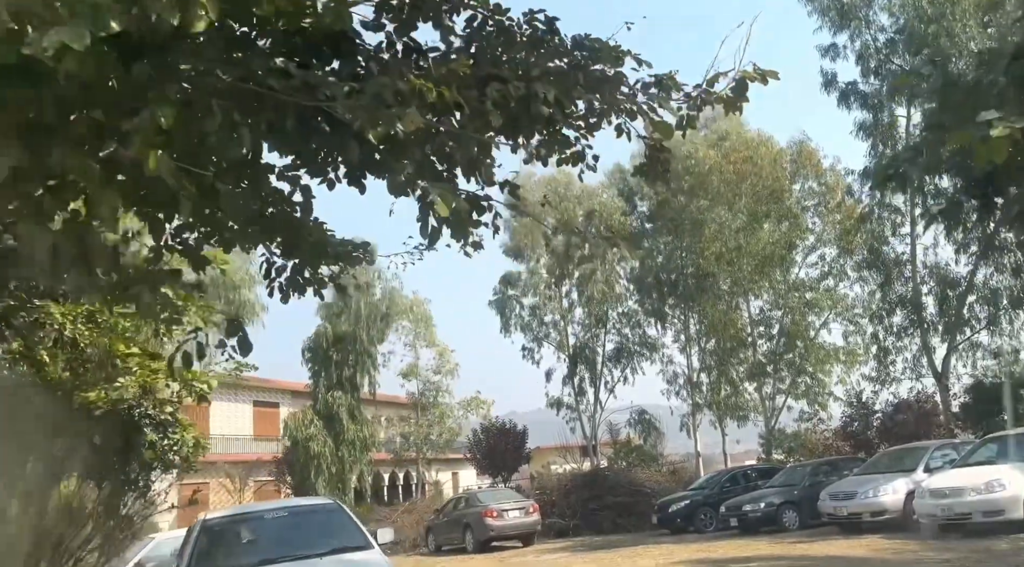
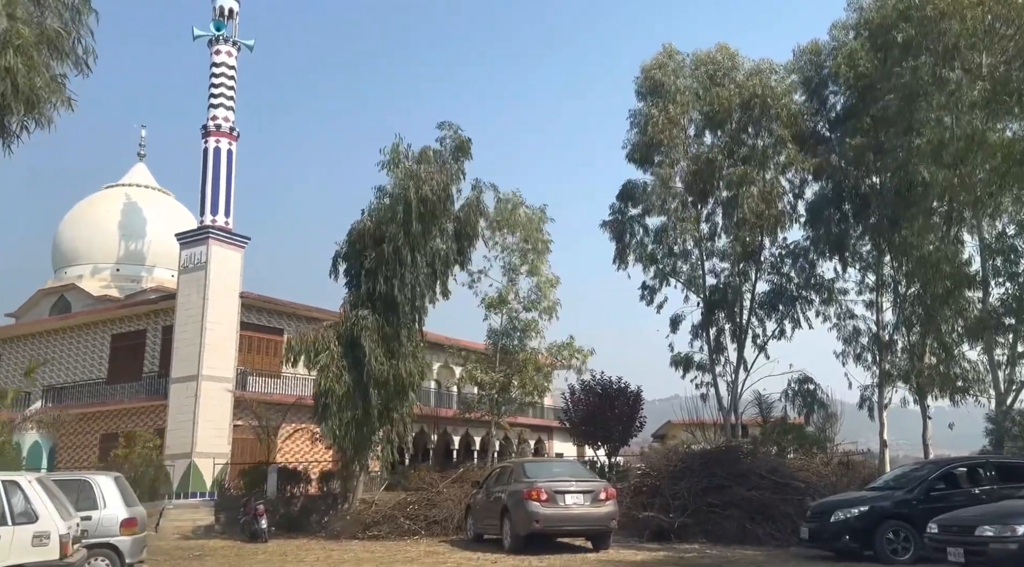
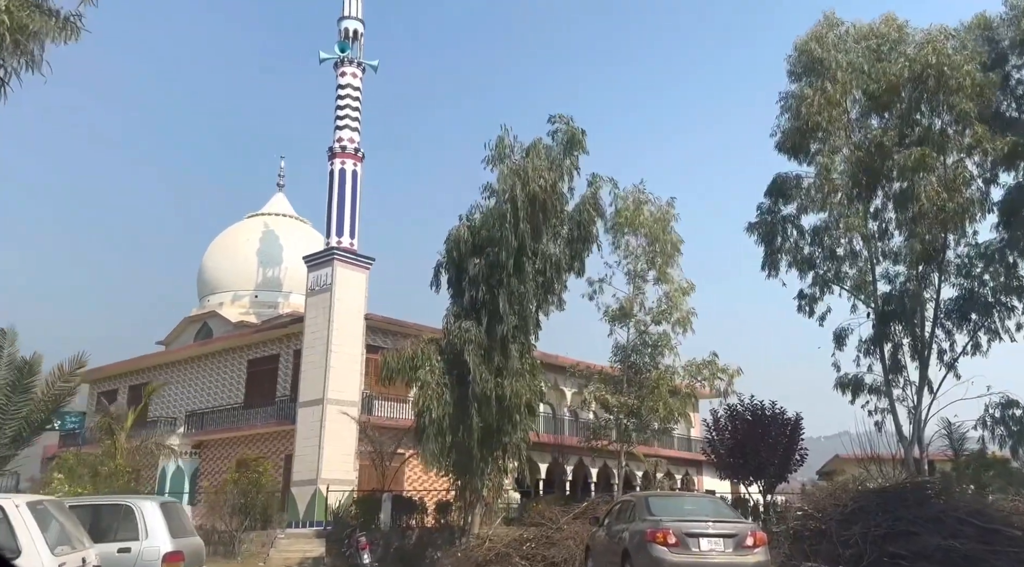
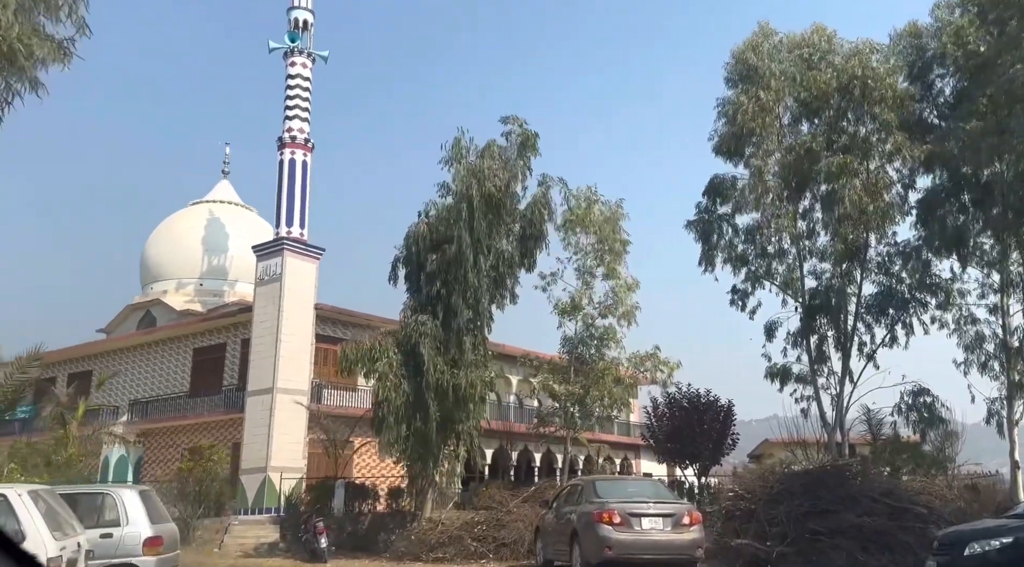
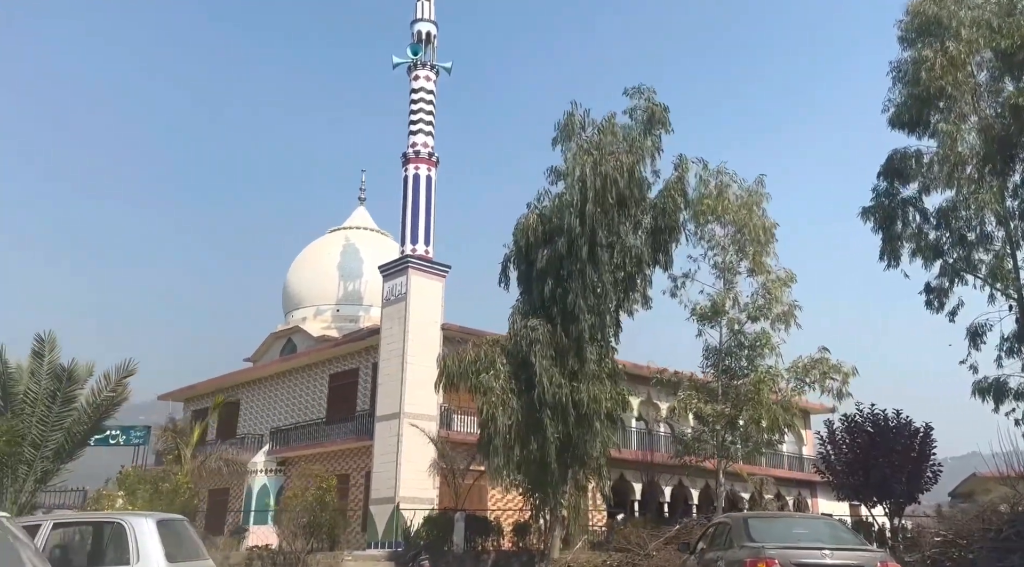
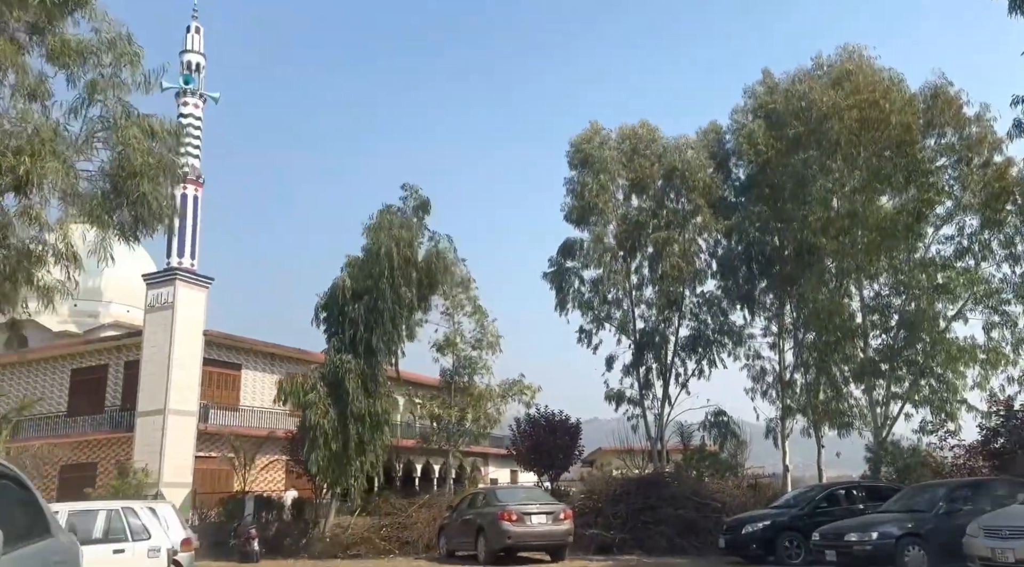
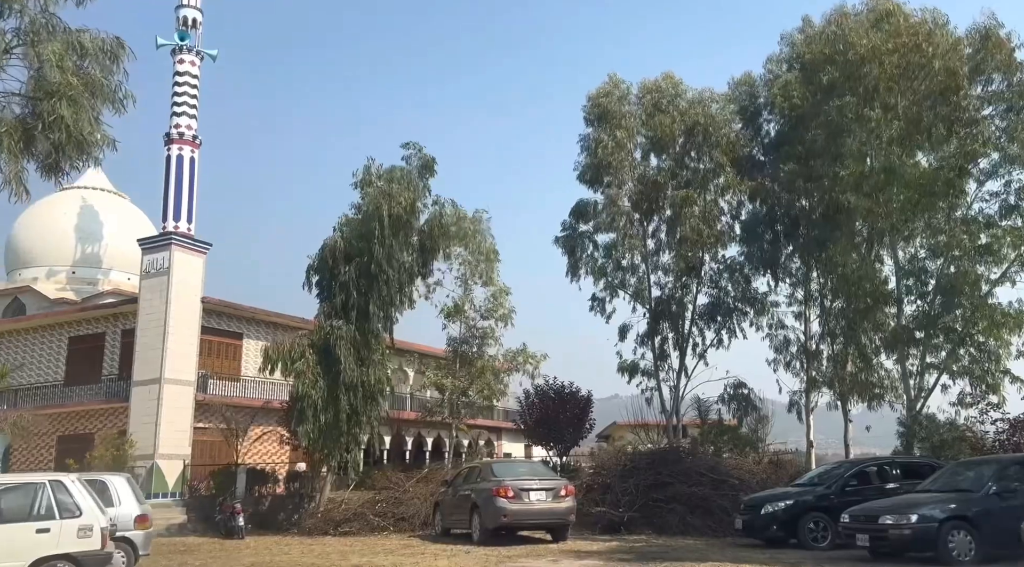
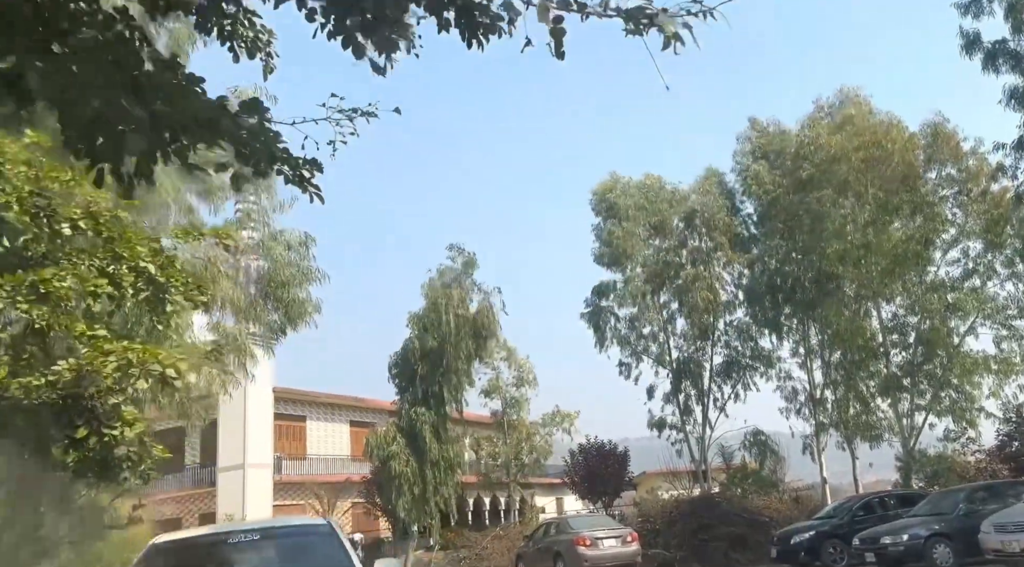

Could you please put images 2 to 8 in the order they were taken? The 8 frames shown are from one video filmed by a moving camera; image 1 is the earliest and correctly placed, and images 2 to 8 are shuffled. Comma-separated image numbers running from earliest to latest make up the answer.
8, 6, 7, 2, 4, 3, 5
